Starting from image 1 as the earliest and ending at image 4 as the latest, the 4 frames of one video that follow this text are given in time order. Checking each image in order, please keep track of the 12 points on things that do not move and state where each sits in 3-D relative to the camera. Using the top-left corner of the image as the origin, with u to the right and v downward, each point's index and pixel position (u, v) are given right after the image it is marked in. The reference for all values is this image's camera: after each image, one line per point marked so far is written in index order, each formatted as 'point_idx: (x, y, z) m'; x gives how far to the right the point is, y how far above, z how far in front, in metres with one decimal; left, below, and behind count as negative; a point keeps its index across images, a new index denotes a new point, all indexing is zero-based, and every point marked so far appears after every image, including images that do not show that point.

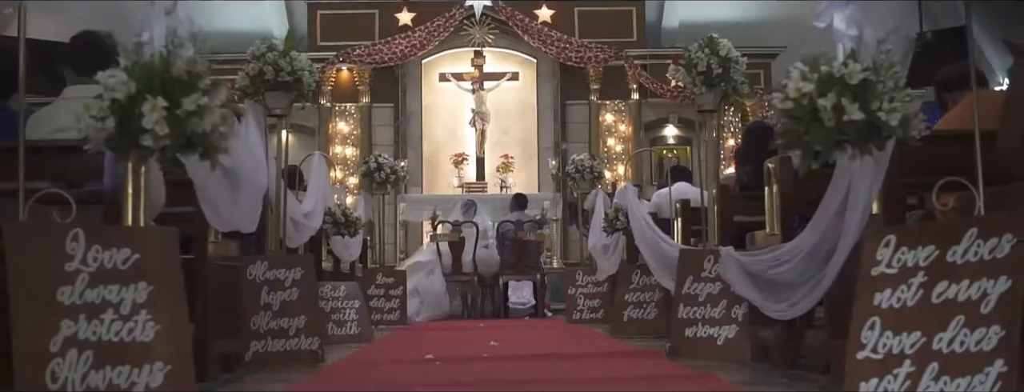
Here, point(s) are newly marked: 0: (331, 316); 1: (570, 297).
0: (-1.1, -0.7, +7.0) m
1: (+0.5, -0.8, +9.5) m
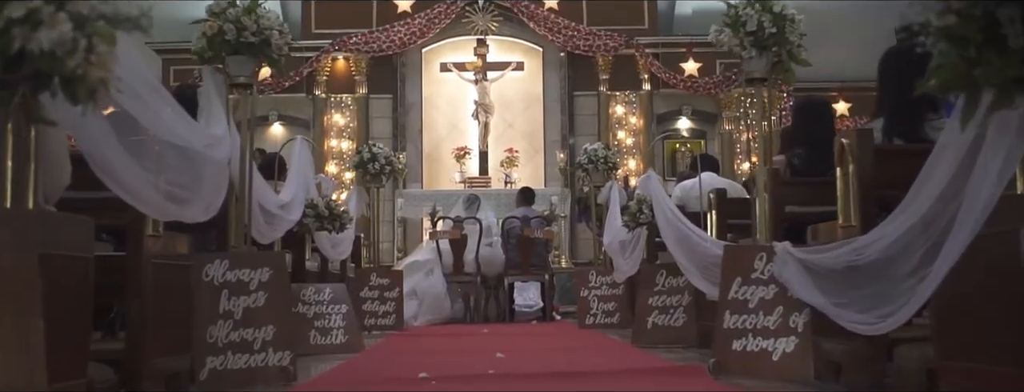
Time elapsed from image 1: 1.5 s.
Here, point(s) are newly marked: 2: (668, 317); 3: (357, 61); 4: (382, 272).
0: (-1.0, -0.7, +6.2) m
1: (+0.5, -0.8, +8.7) m
2: (+0.8, -0.6, +6.3) m
3: (-1.9, +1.6, +14.3) m
4: (-0.9, -0.5, +8.4) m
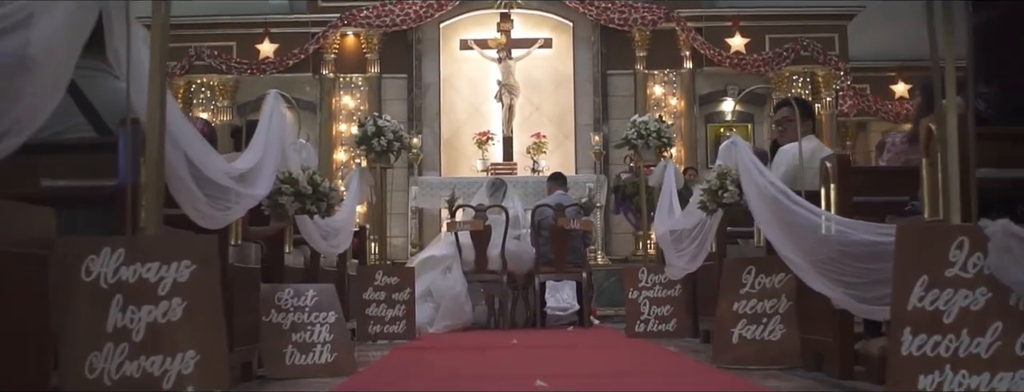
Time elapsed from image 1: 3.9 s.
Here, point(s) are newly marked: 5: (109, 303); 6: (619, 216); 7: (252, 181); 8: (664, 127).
0: (-0.8, -0.6, +4.6) m
1: (+0.7, -0.6, +7.1) m
2: (+1.0, -0.5, +4.7) m
3: (-1.6, +1.7, +12.8) m
4: (-0.7, -0.4, +6.9) m
5: (-1.0, -0.3, +2.9) m
6: (+1.1, -0.2, +12.2) m
7: (-0.9, +0.1, +4.1) m
8: (+1.0, +0.4, +7.9) m
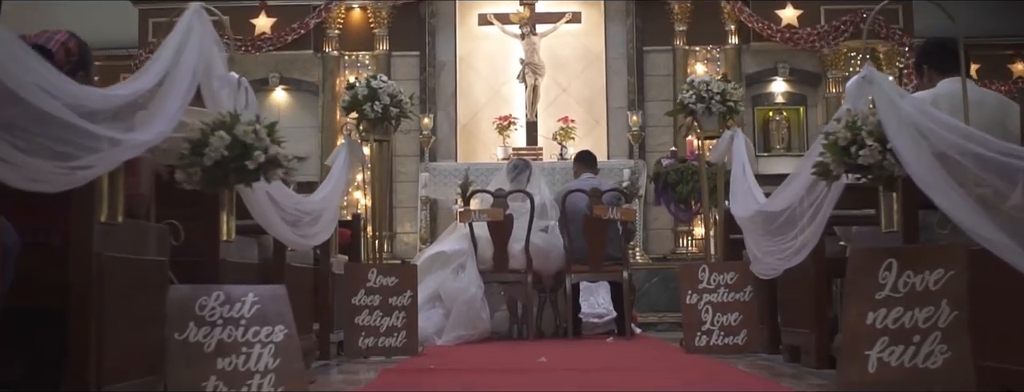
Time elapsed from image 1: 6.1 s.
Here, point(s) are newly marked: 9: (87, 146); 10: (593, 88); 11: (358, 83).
0: (-0.8, -0.4, +3.1) m
1: (+0.8, -0.5, +5.6) m
2: (+1.1, -0.4, +3.2) m
3: (-1.3, +1.8, +11.3) m
4: (-0.6, -0.3, +5.4) m
5: (-0.9, -0.1, +1.4) m
6: (+1.3, -0.1, +10.7) m
7: (-0.8, +0.2, +2.6) m
8: (+1.1, +0.6, +6.3) m
9: (-0.8, +0.1, +2.3) m
10: (+0.8, +1.1, +12.0) m
11: (-0.8, +0.6, +6.6) m
